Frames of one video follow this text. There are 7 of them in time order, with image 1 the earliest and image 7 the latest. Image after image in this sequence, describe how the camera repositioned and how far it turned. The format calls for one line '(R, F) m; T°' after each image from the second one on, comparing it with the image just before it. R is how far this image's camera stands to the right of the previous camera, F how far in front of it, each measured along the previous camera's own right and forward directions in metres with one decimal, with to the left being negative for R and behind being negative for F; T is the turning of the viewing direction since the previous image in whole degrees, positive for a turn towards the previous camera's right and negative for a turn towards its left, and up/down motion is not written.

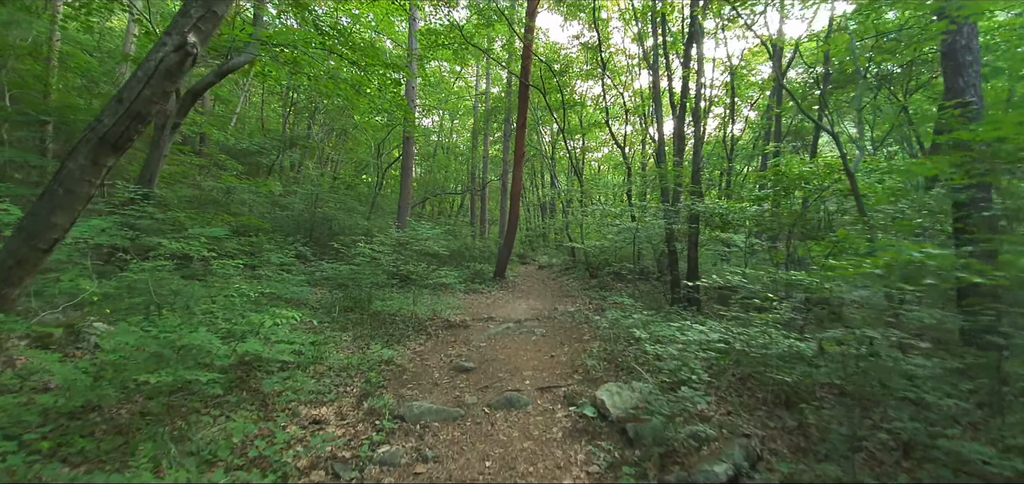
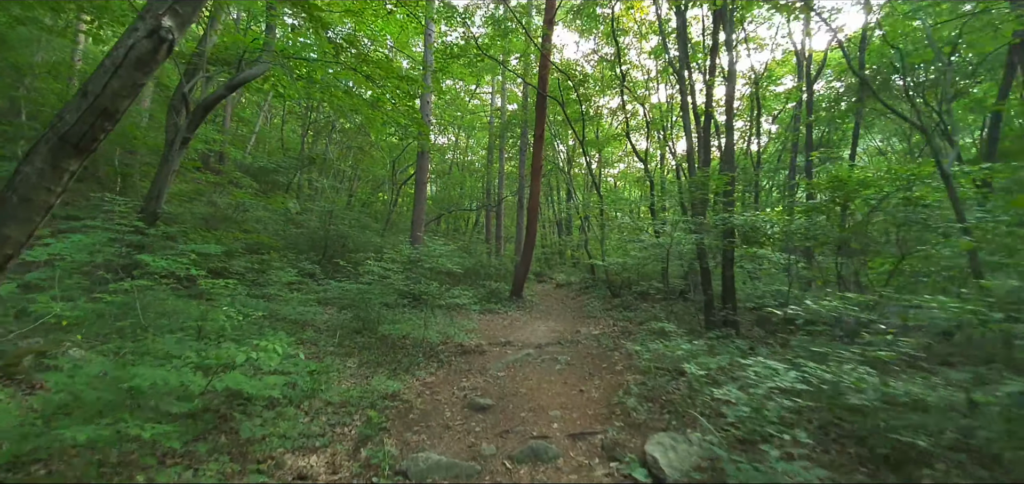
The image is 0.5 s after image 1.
(-0.1, +0.5) m; -2°
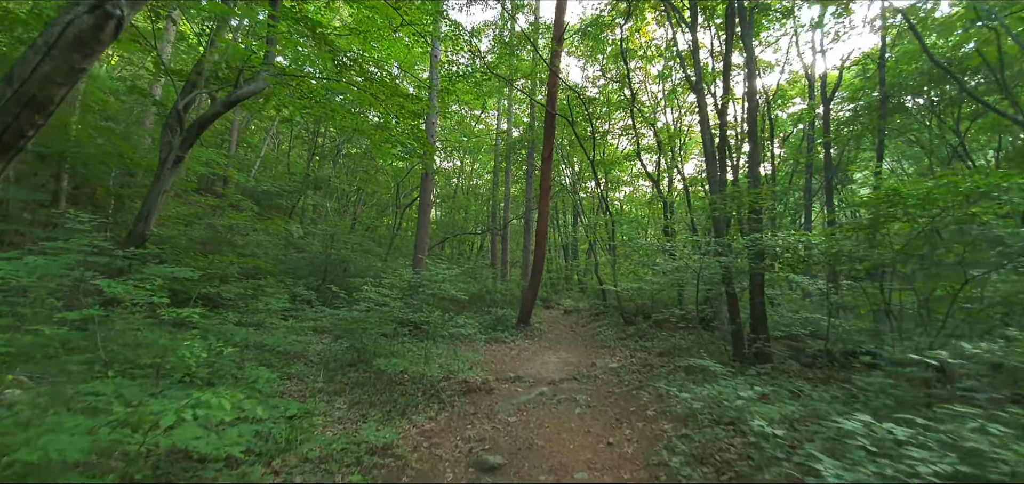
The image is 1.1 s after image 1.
(-0.1, +0.5) m; -1°
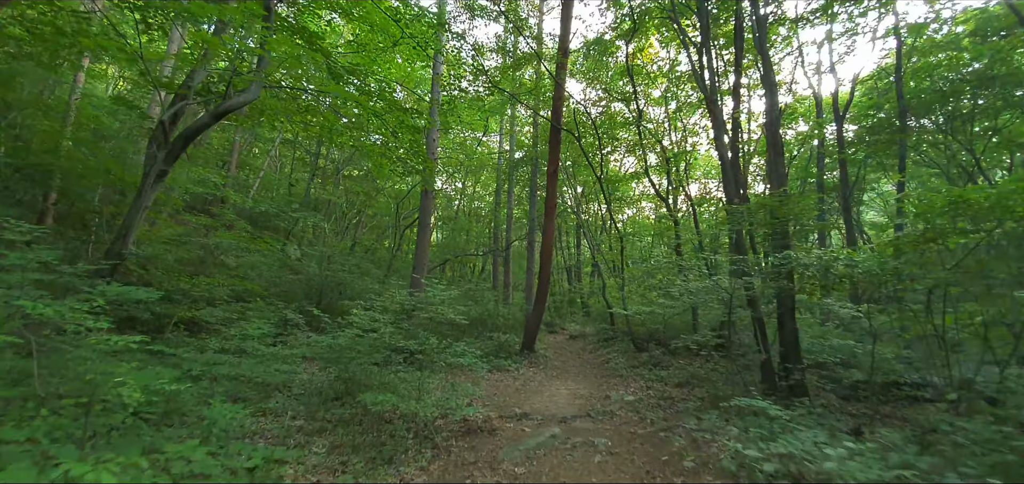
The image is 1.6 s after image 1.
(0.0, +0.5) m; 0°
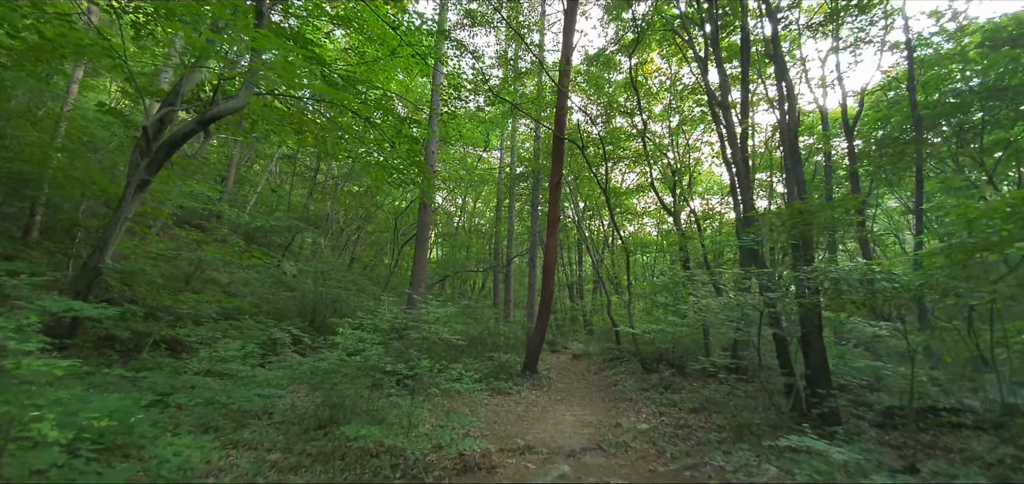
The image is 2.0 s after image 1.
(0.0, +0.4) m; 0°
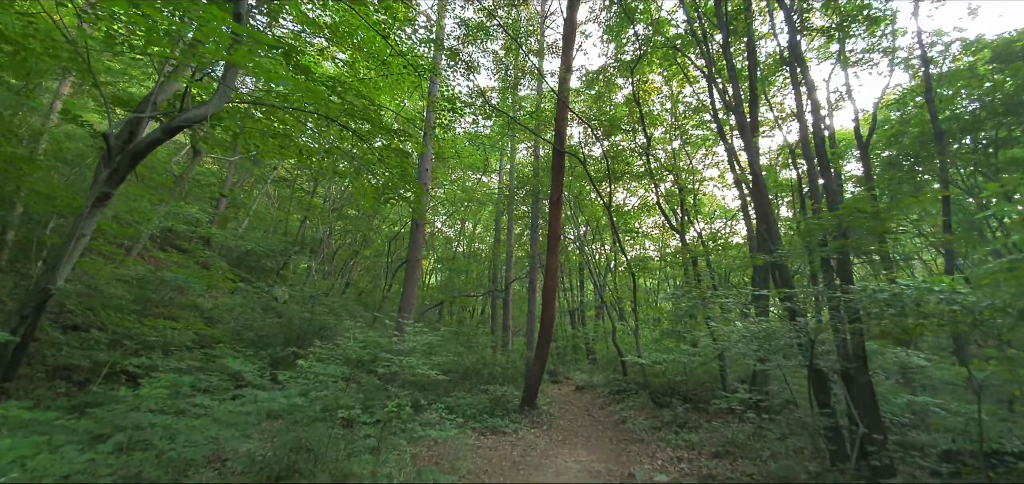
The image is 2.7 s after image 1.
(+0.1, +0.6) m; 0°
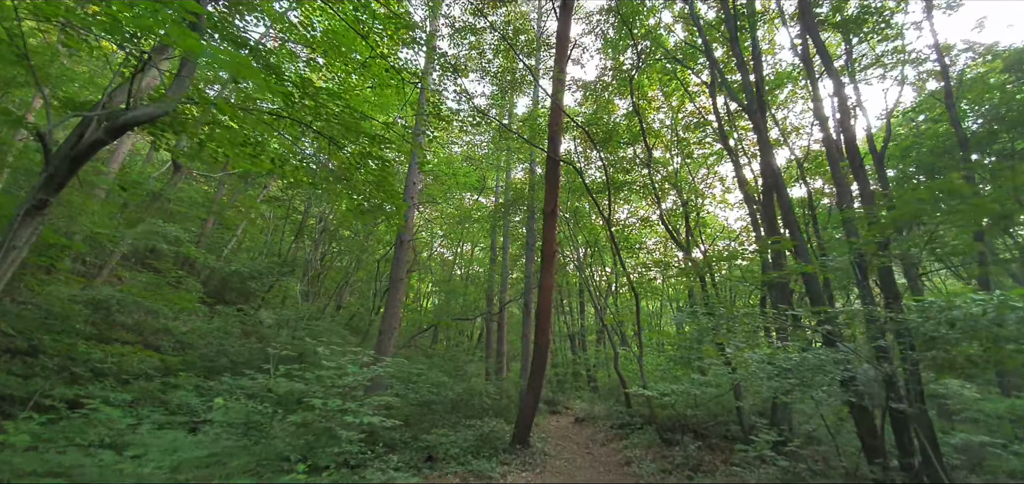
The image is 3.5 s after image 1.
(+0.2, +0.6) m; 0°
